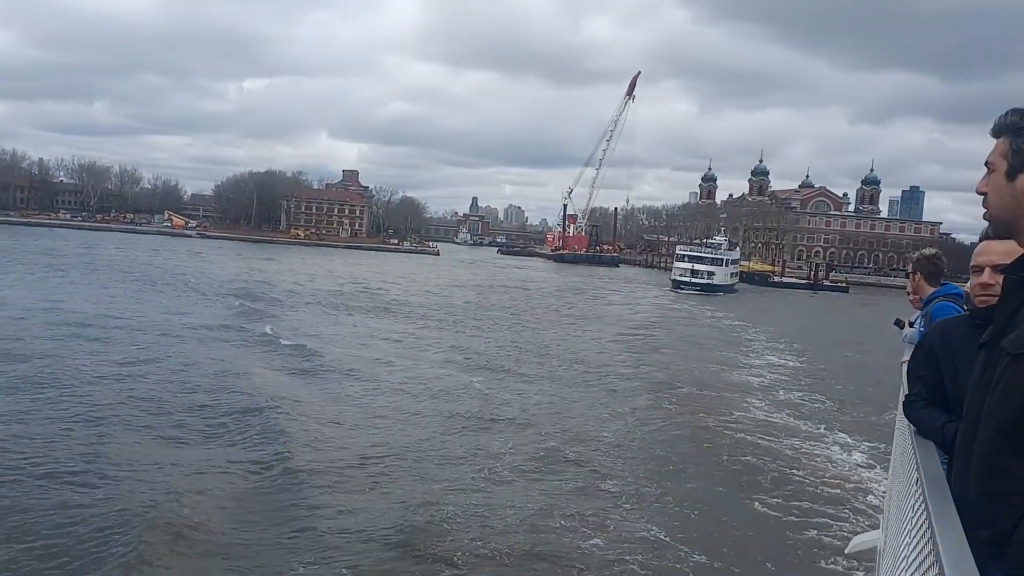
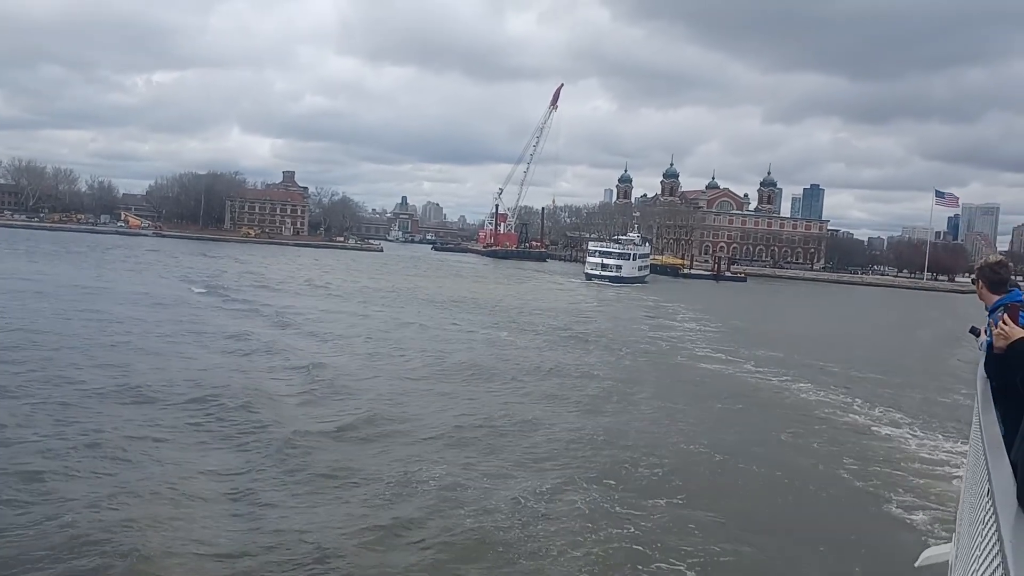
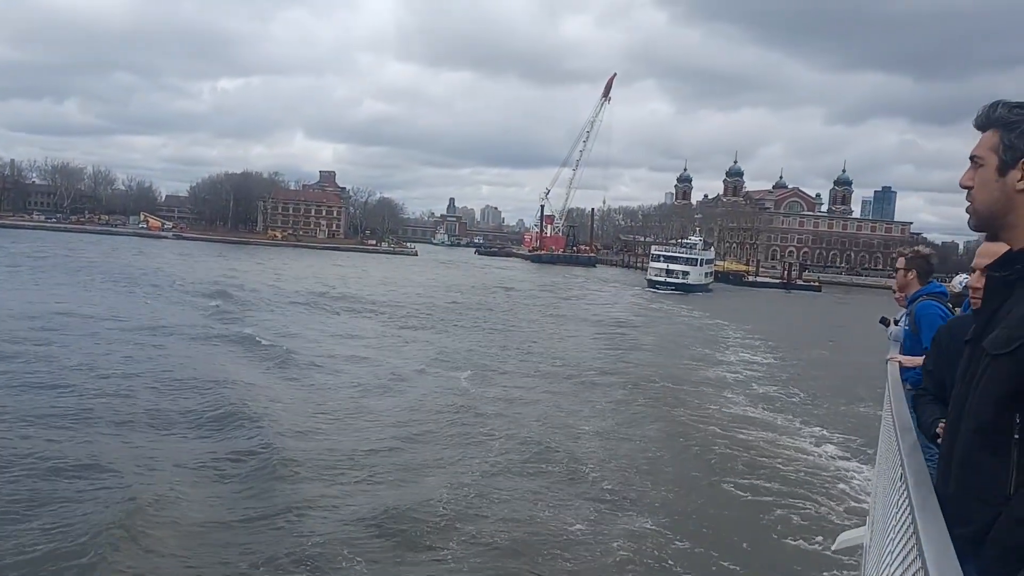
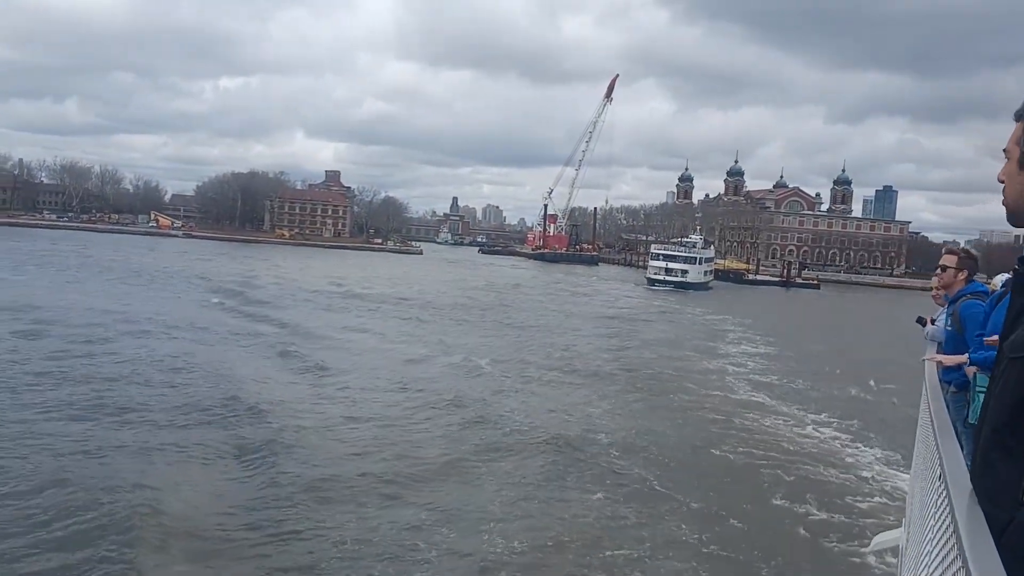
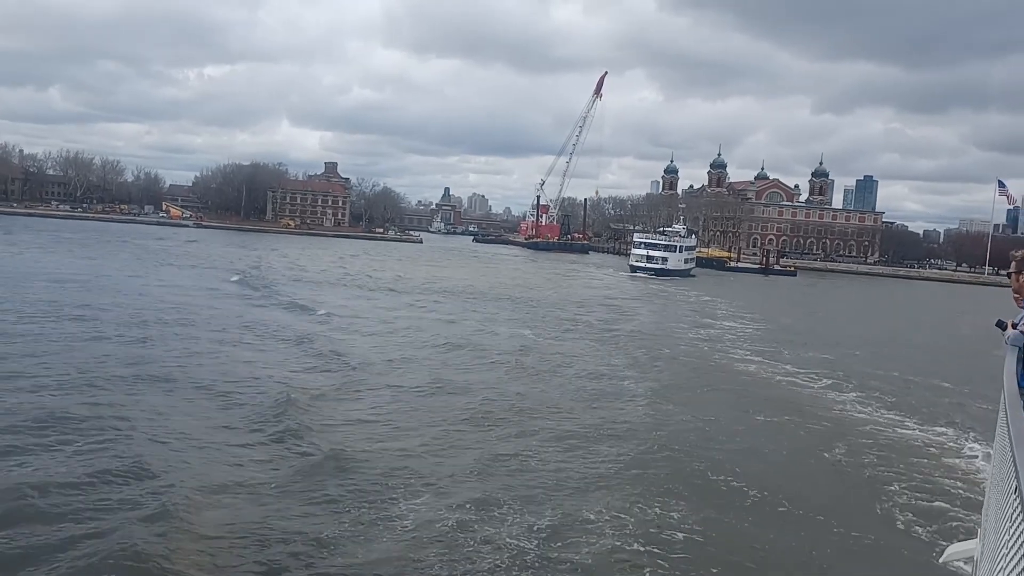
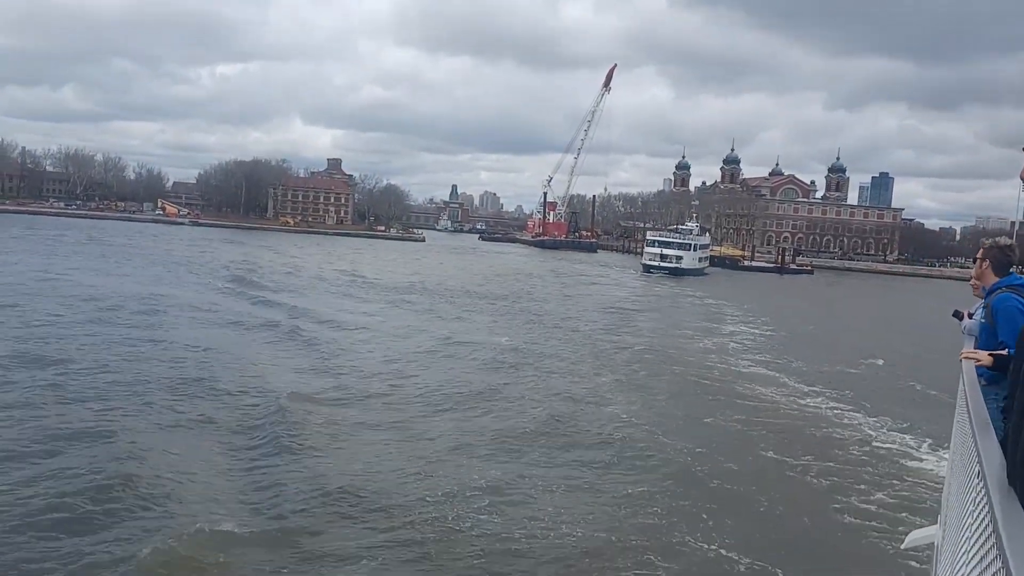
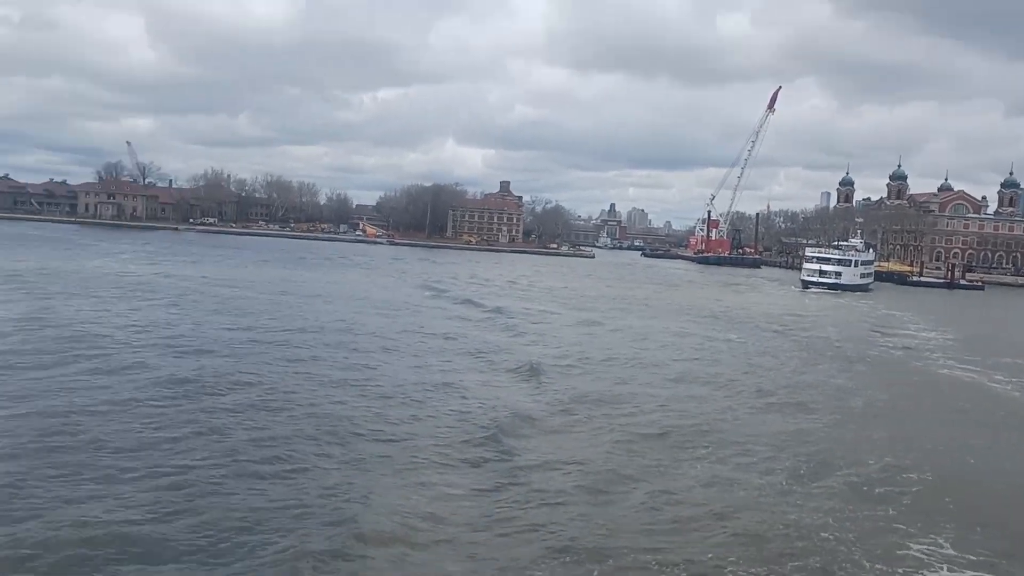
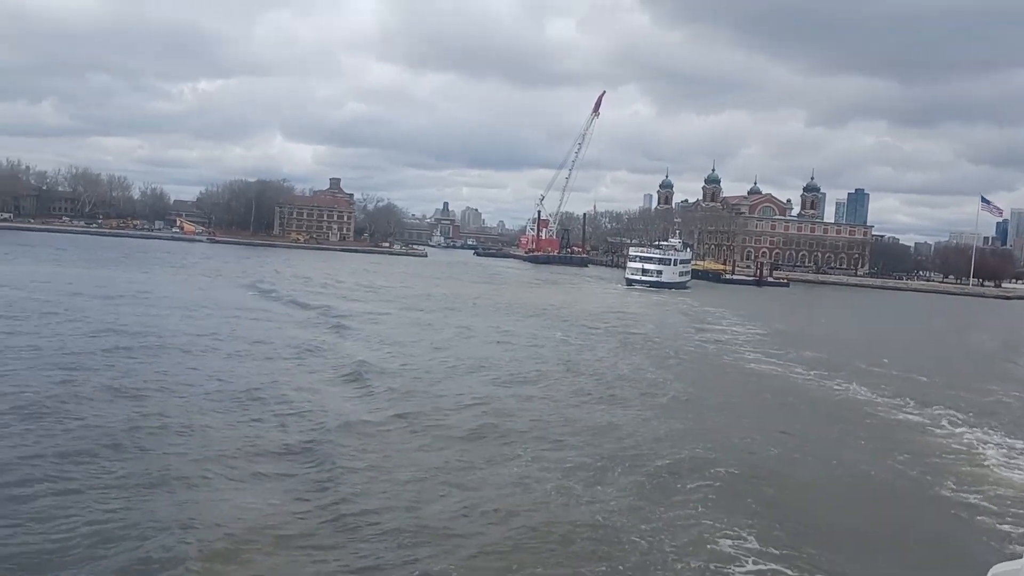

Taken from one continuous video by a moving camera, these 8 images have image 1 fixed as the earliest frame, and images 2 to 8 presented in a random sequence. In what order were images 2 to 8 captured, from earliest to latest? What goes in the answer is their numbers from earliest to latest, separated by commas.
3, 4, 6, 5, 2, 8, 7
